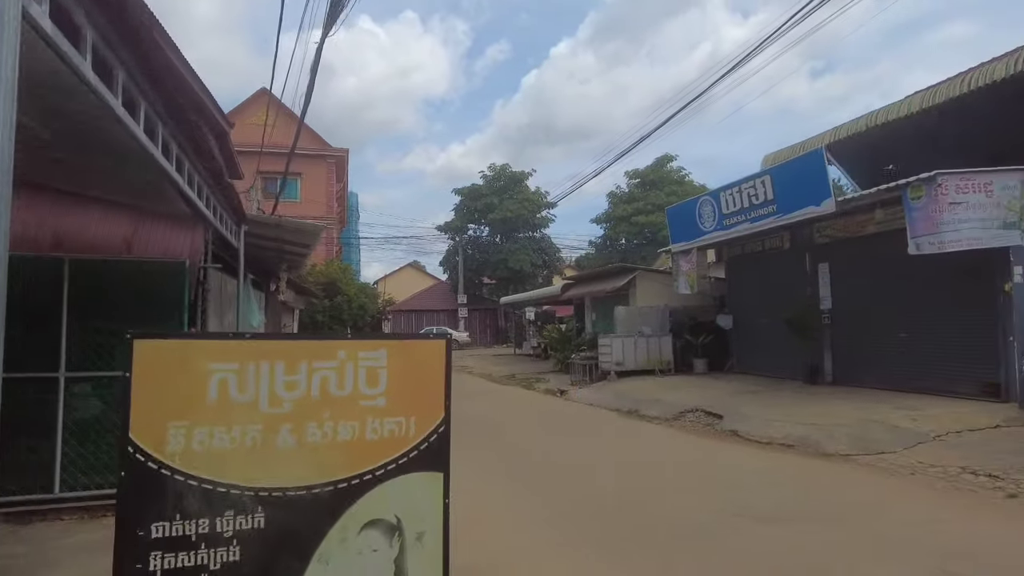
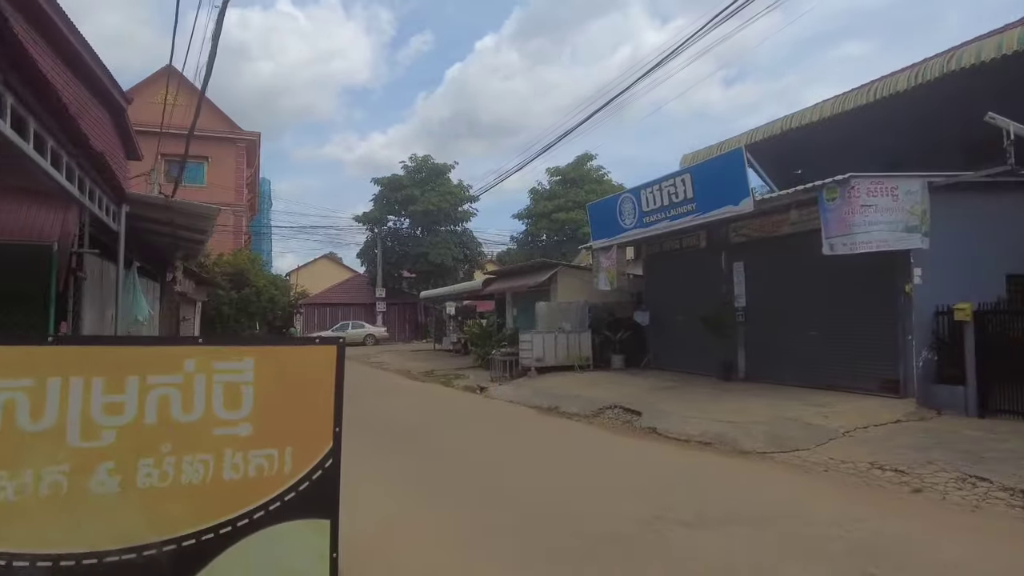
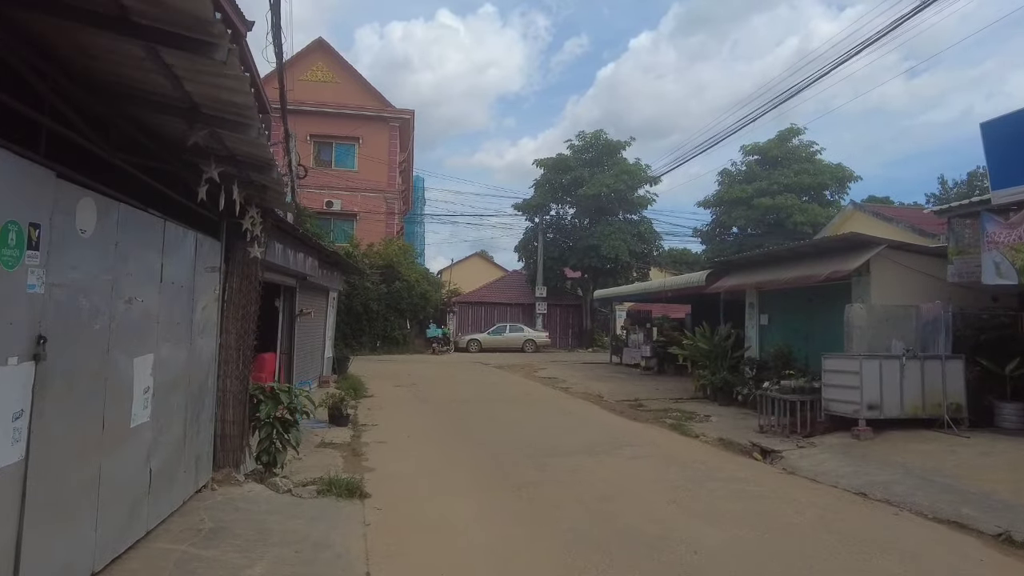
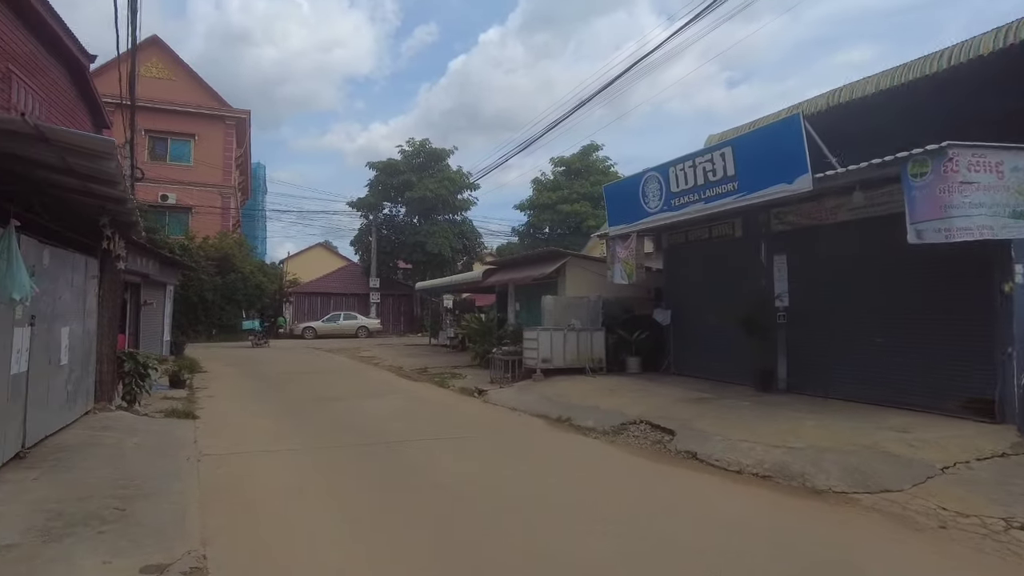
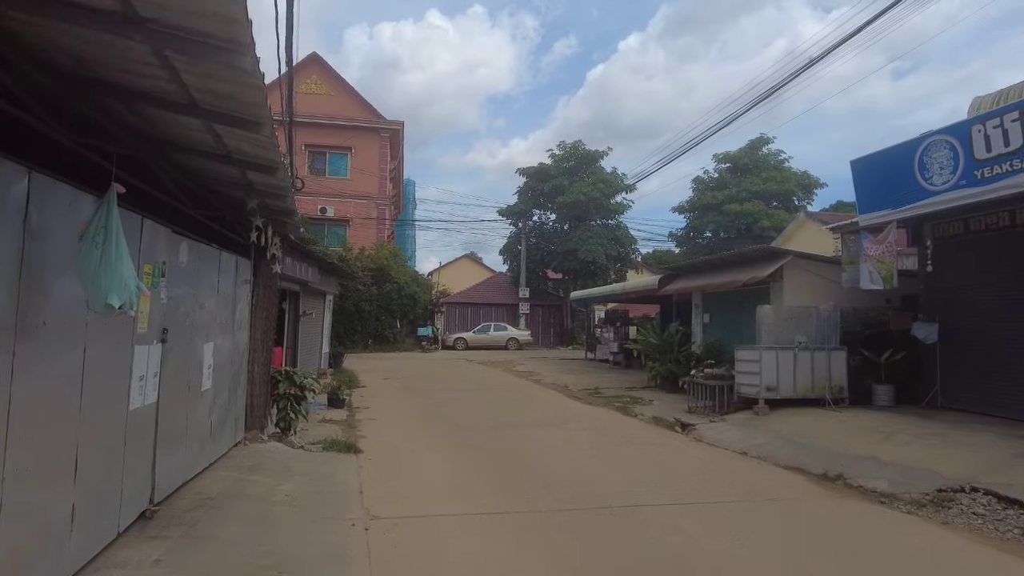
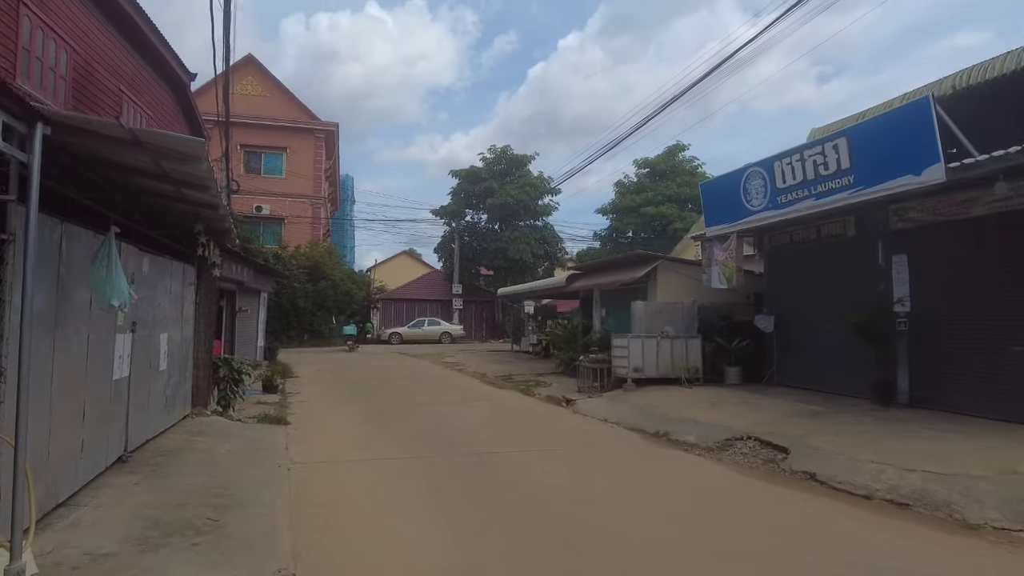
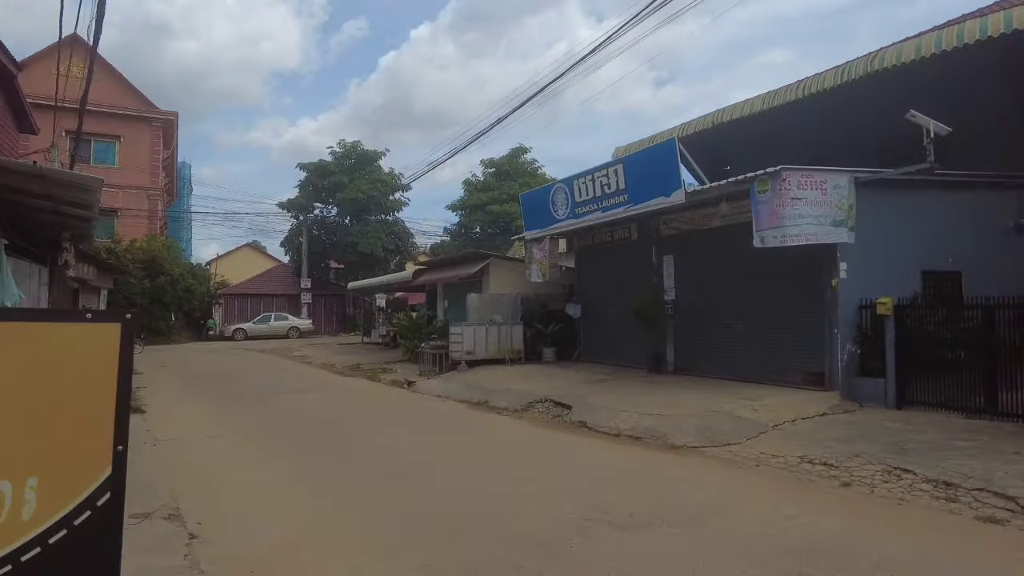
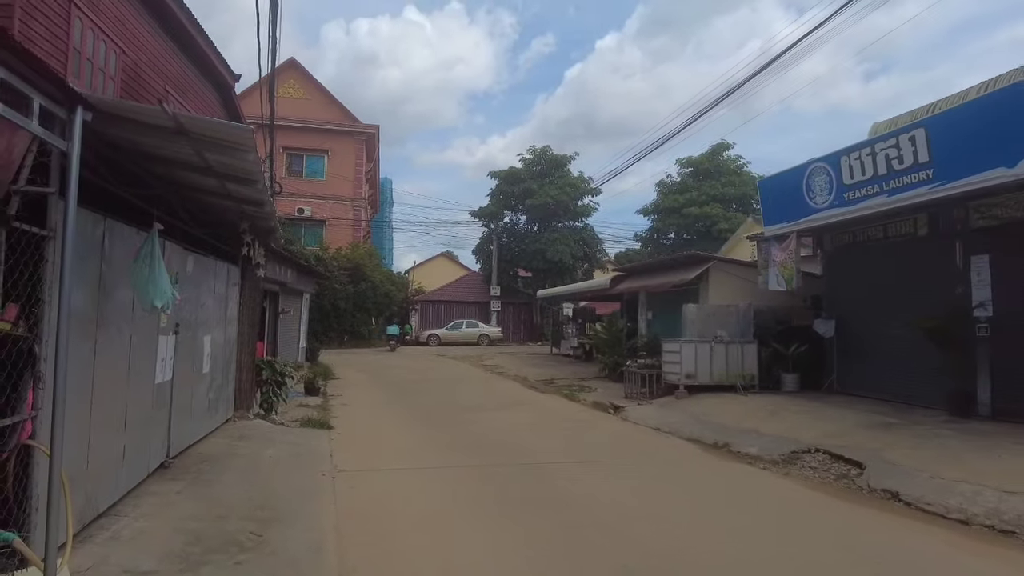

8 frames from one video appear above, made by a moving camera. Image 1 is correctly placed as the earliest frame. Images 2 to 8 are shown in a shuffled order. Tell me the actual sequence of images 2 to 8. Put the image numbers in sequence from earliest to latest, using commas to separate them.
2, 7, 4, 6, 8, 5, 3
